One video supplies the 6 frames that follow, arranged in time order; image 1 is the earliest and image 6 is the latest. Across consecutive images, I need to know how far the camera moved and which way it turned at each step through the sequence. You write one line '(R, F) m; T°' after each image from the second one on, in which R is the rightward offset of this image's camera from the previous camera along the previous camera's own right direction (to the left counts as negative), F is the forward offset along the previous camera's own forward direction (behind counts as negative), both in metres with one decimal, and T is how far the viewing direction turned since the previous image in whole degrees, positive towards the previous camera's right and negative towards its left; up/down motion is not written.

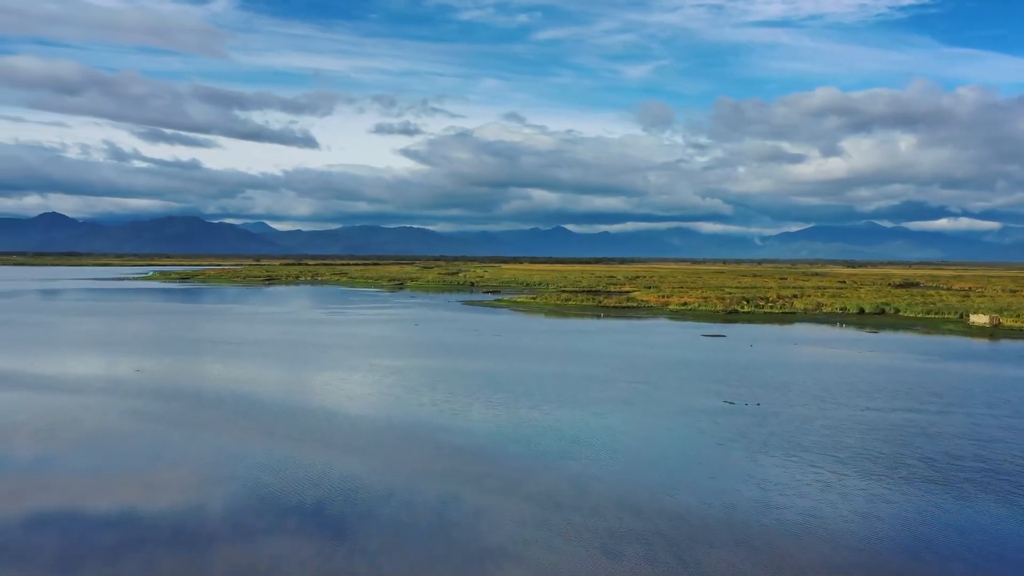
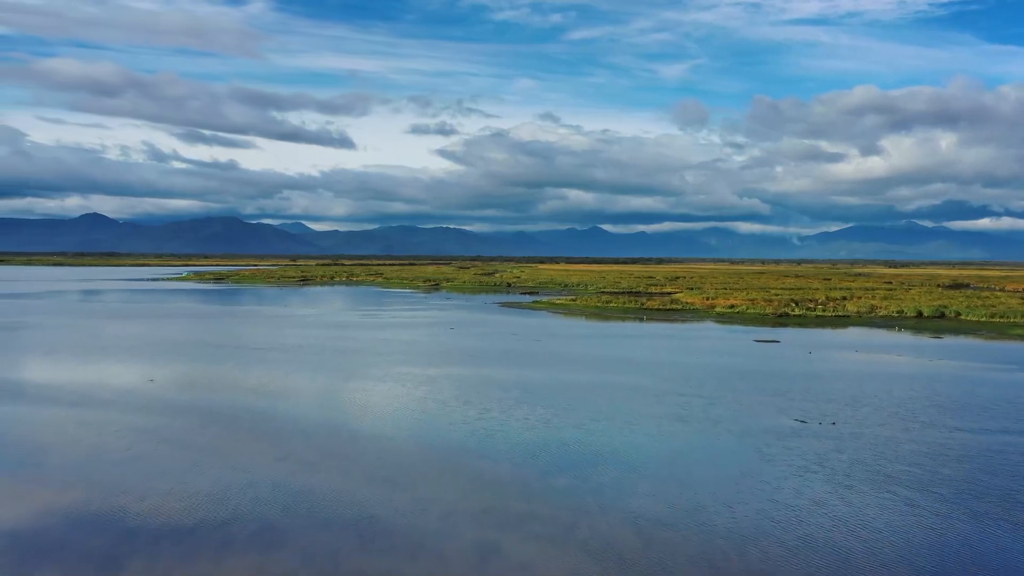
(-0.1, +1.3) m; -2°
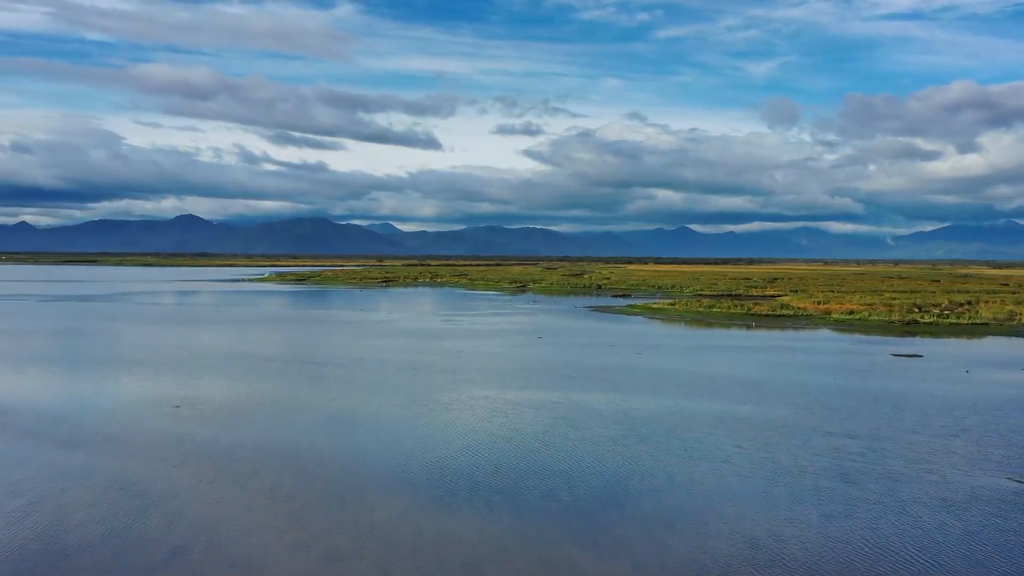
(-0.2, +2.7) m; -4°
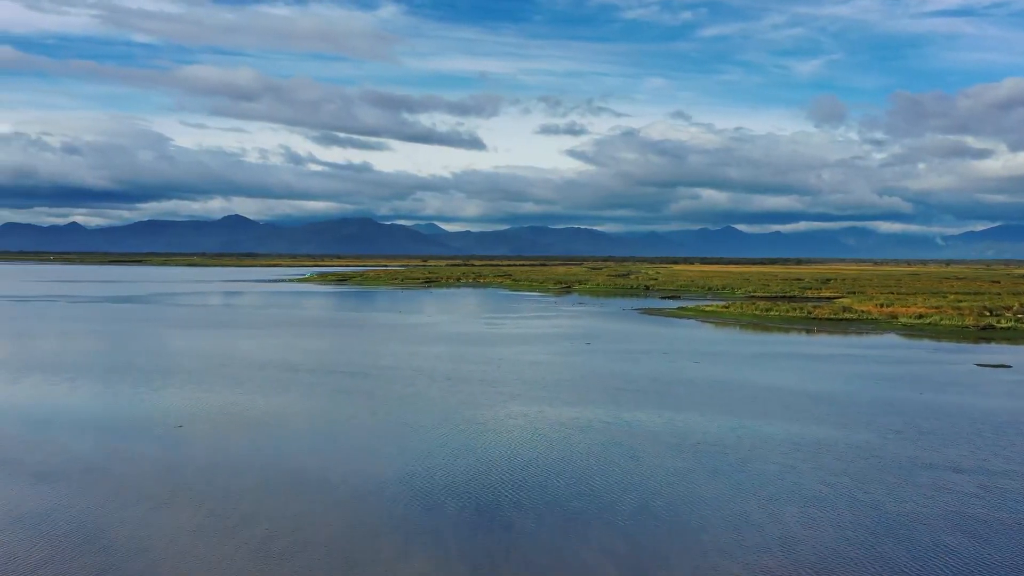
(-0.1, +1.4) m; -2°
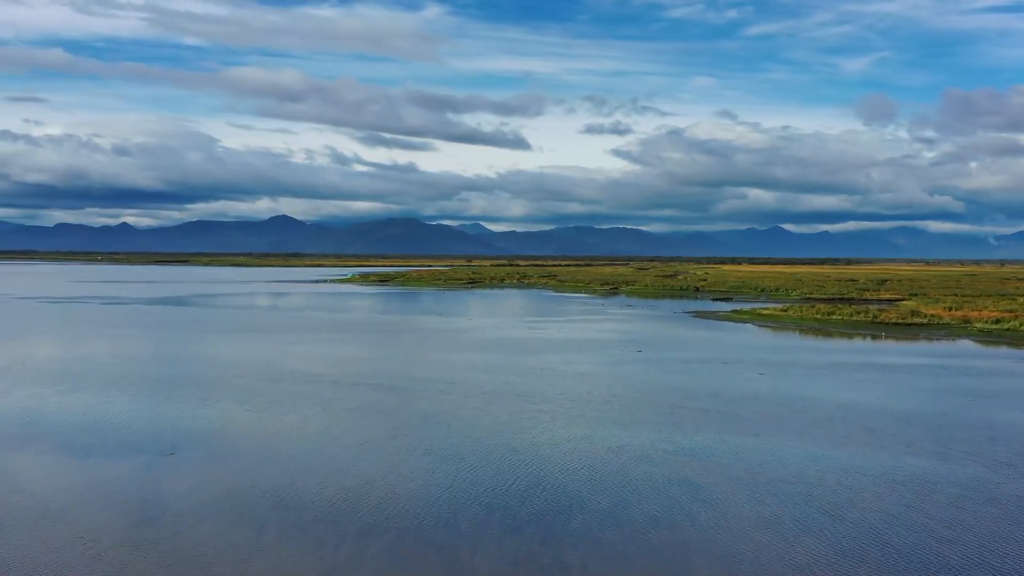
(0.0, +1.5) m; -2°
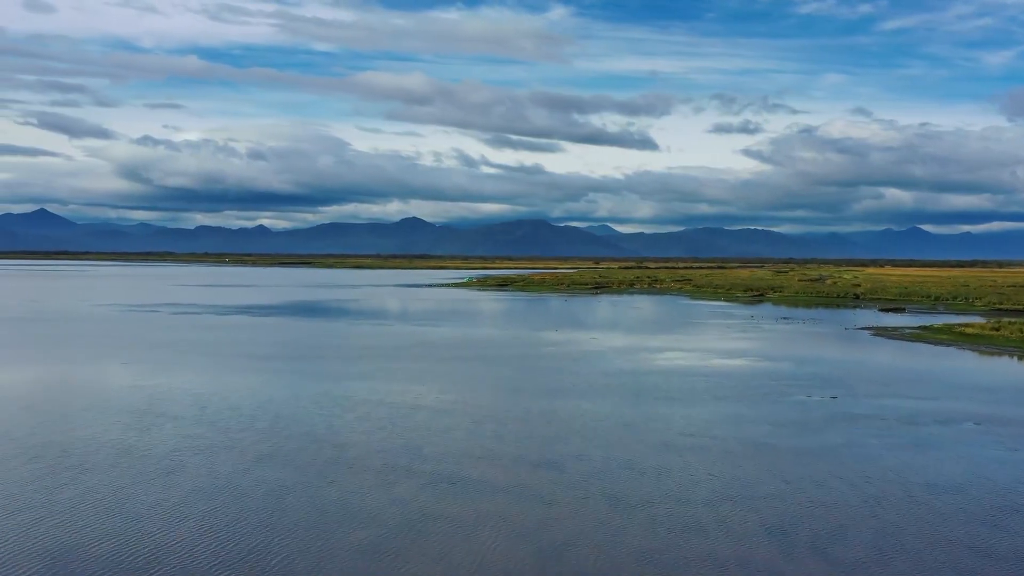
(-0.3, +5.4) m; -6°
